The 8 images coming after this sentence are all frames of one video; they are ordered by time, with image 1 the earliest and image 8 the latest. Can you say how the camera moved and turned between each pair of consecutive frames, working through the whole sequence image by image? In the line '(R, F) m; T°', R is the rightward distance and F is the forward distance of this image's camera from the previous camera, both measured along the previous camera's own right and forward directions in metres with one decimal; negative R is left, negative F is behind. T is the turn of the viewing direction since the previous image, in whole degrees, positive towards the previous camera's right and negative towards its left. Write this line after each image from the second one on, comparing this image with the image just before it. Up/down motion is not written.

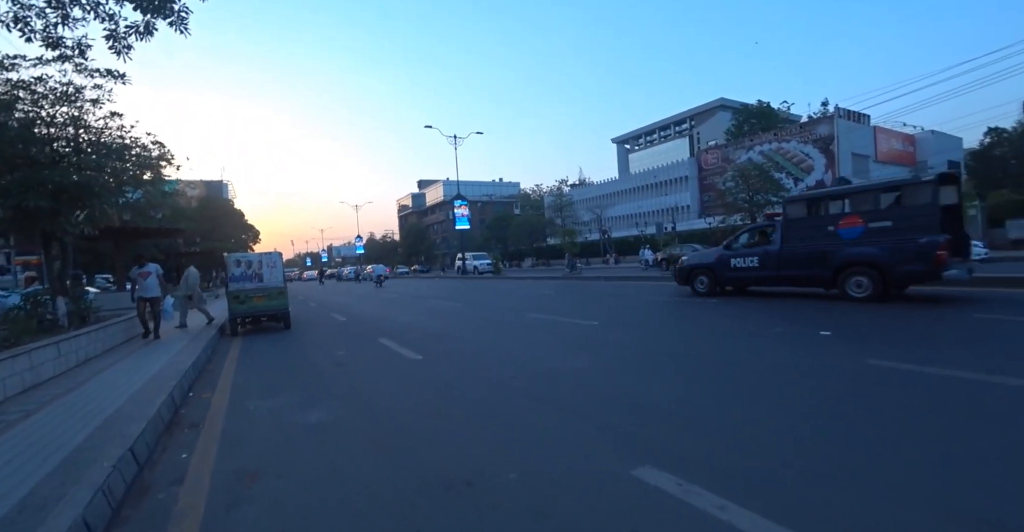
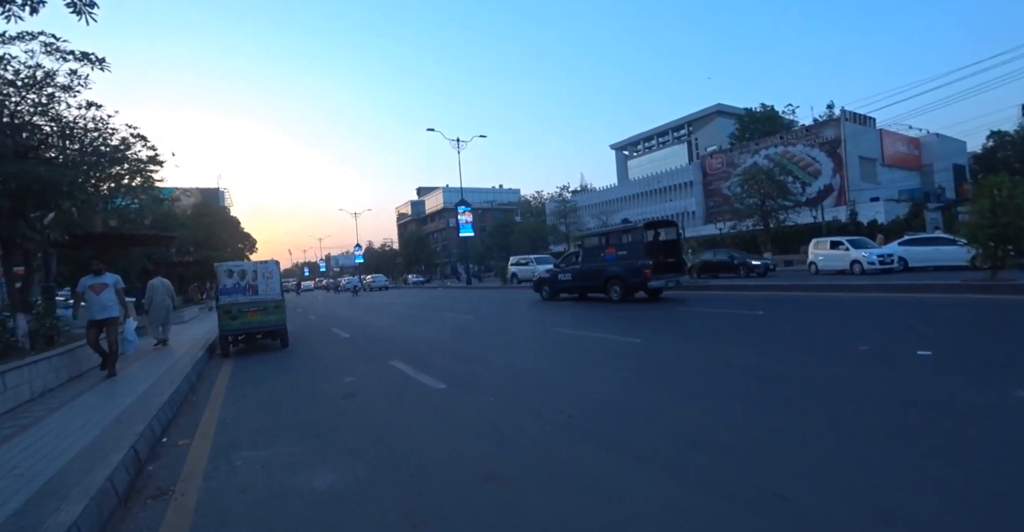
(-0.6, +1.3) m; 0°
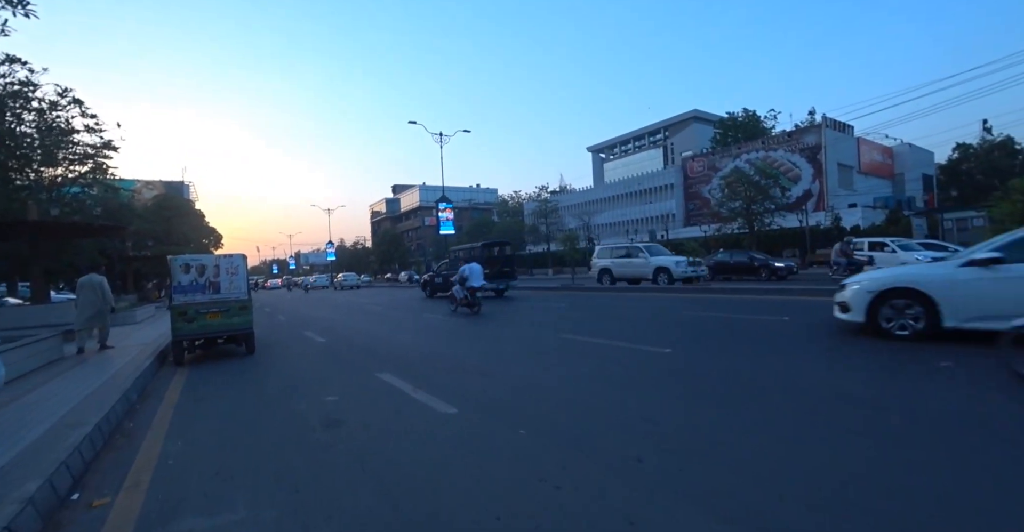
(-0.6, +1.4) m; +3°
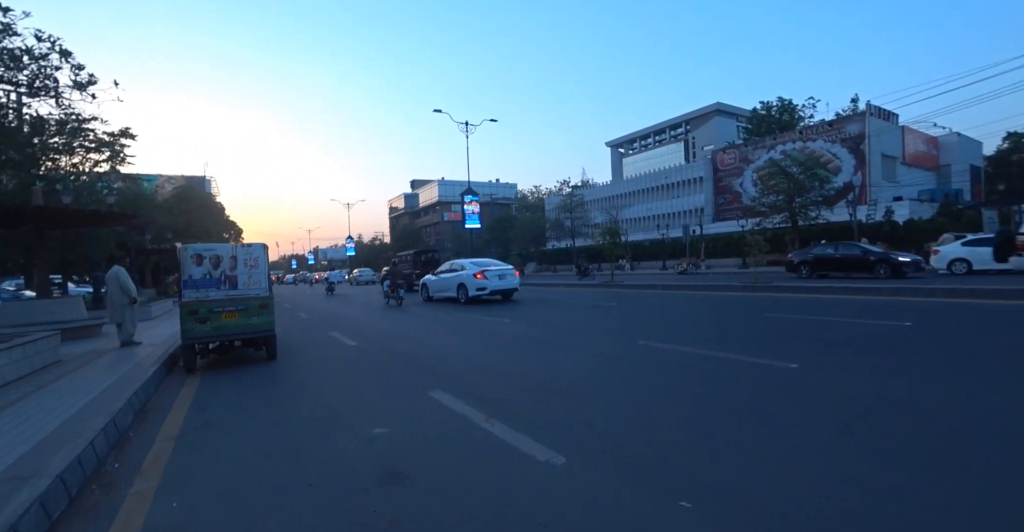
(-0.9, +1.7) m; -2°
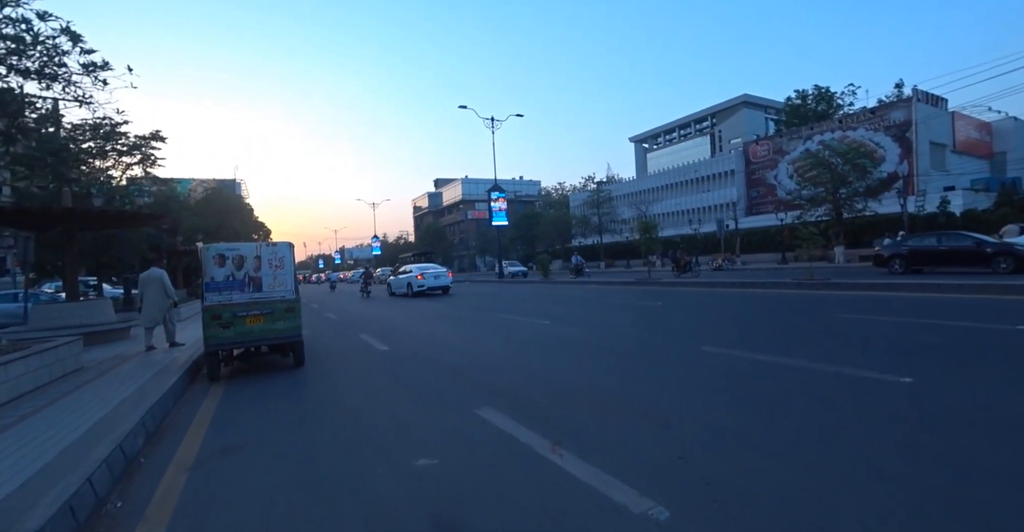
(-0.4, +0.8) m; -3°
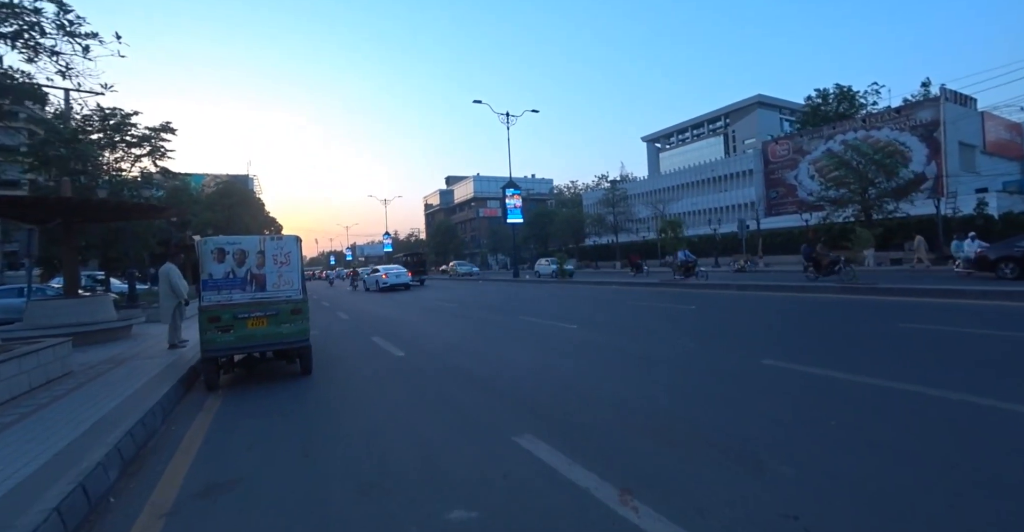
(-0.4, +0.9) m; -1°
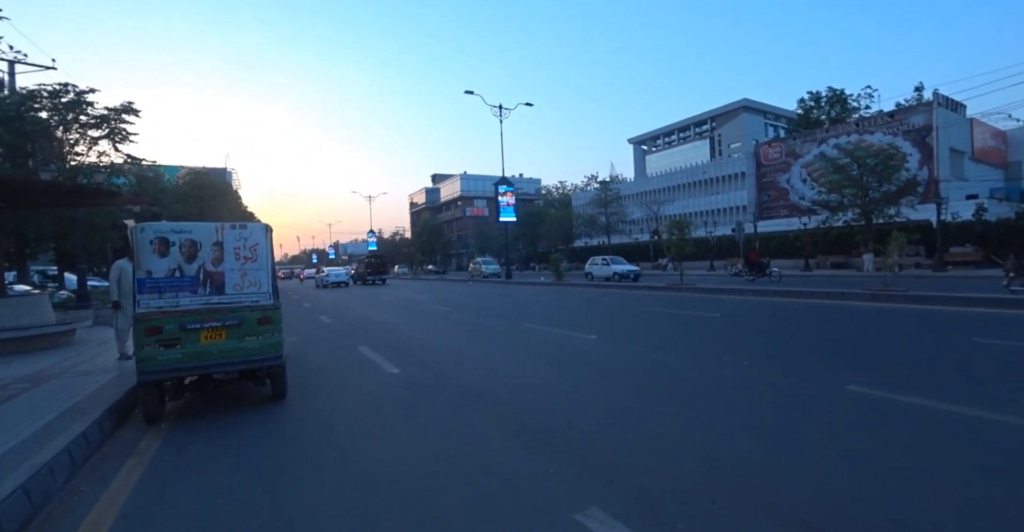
(-0.5, +1.6) m; +2°
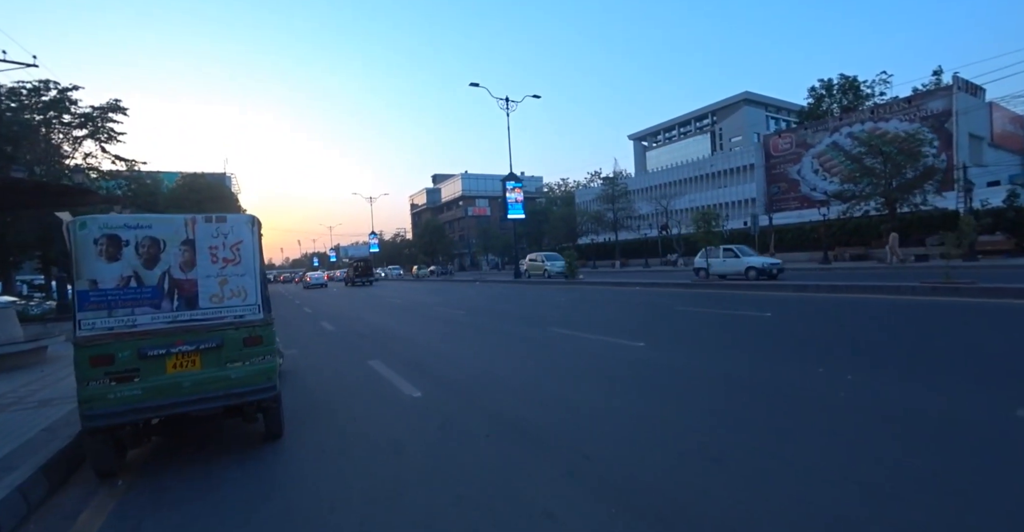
(-0.5, +1.4) m; 0°
